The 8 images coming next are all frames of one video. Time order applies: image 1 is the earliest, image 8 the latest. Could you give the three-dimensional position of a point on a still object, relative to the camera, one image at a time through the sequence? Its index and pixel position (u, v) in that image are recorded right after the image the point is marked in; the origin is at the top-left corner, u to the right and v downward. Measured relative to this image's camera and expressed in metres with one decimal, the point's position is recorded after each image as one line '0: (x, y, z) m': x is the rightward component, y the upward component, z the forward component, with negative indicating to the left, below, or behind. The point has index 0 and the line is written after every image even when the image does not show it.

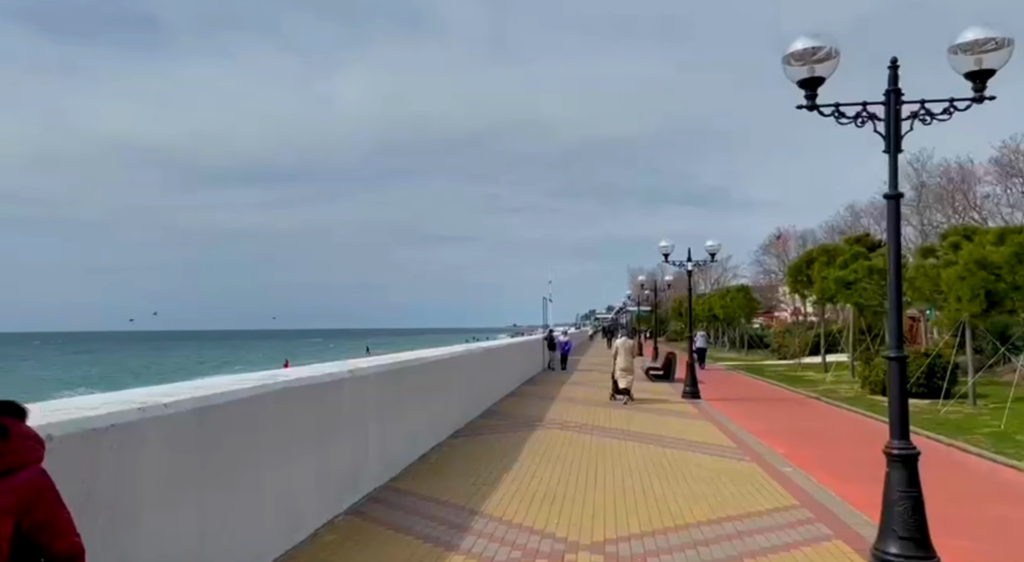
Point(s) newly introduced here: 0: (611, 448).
0: (+1.4, -2.3, +11.4) m
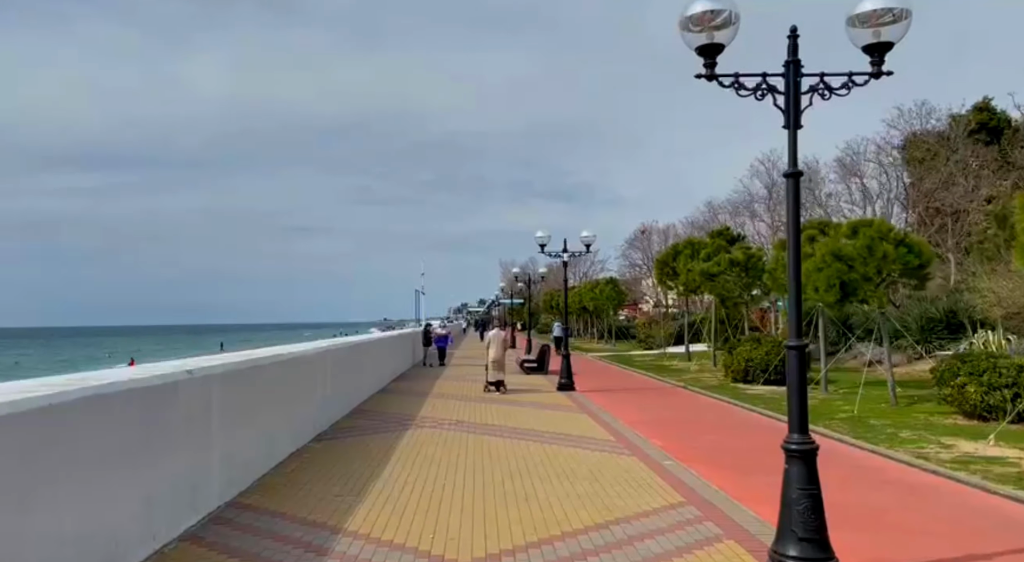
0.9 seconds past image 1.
0: (-0.4, -2.2, +10.9) m
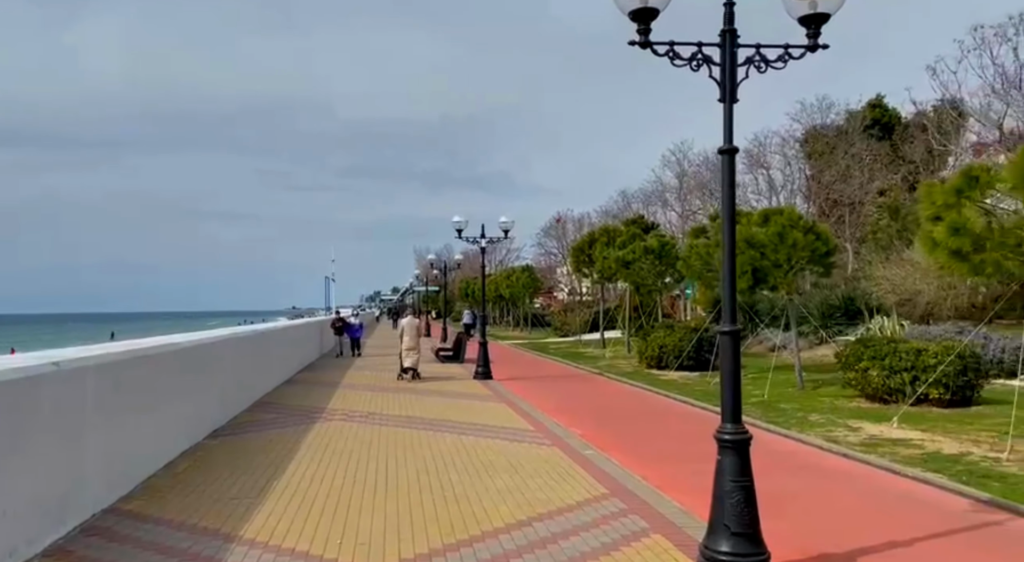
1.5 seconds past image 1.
0: (-1.4, -2.0, +10.5) m
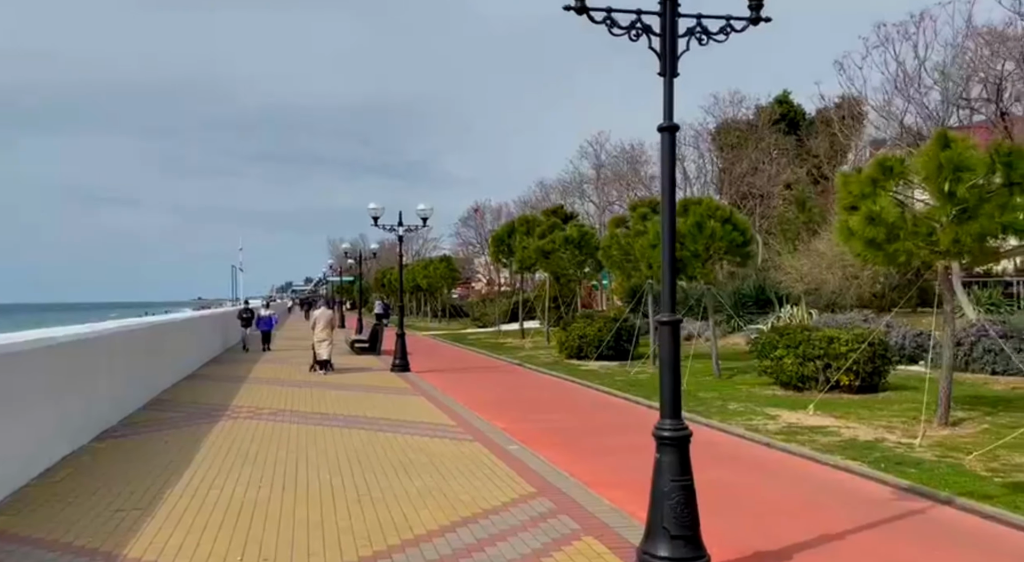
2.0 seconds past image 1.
0: (-2.4, -1.9, +9.9) m
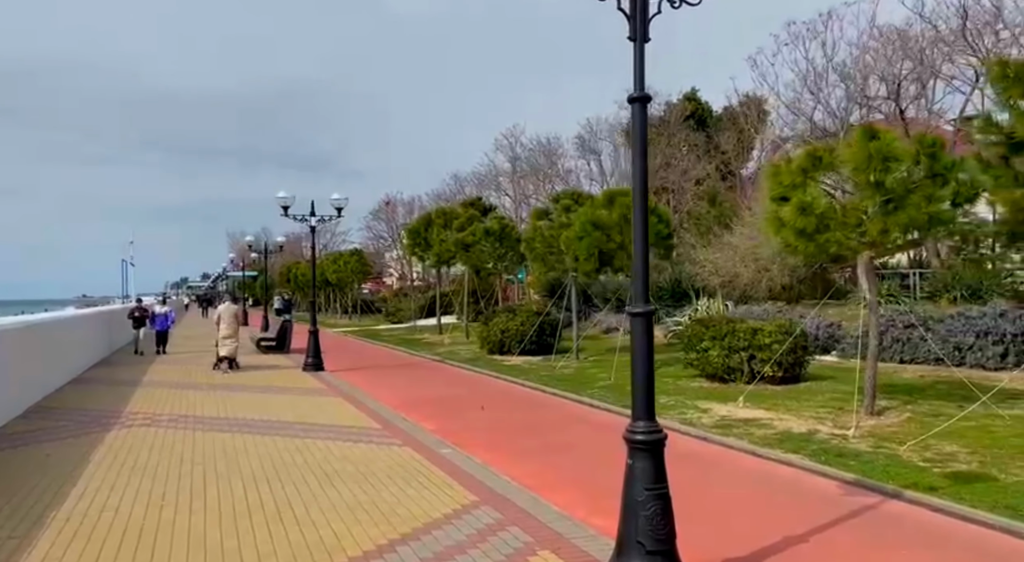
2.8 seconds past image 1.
0: (-3.2, -1.8, +9.1) m
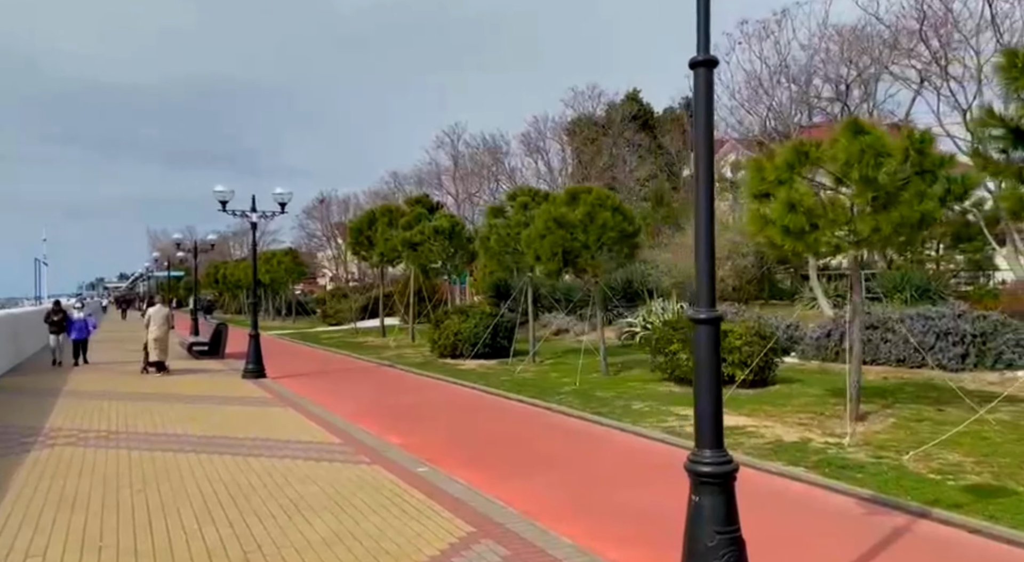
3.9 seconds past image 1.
0: (-3.4, -1.8, +8.1) m
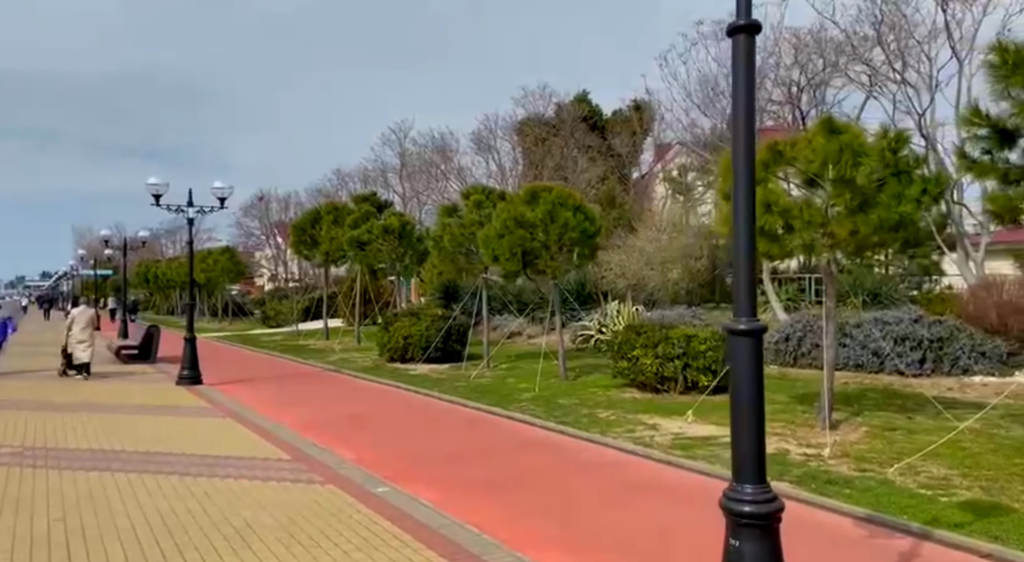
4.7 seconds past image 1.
0: (-3.7, -1.8, +7.2) m
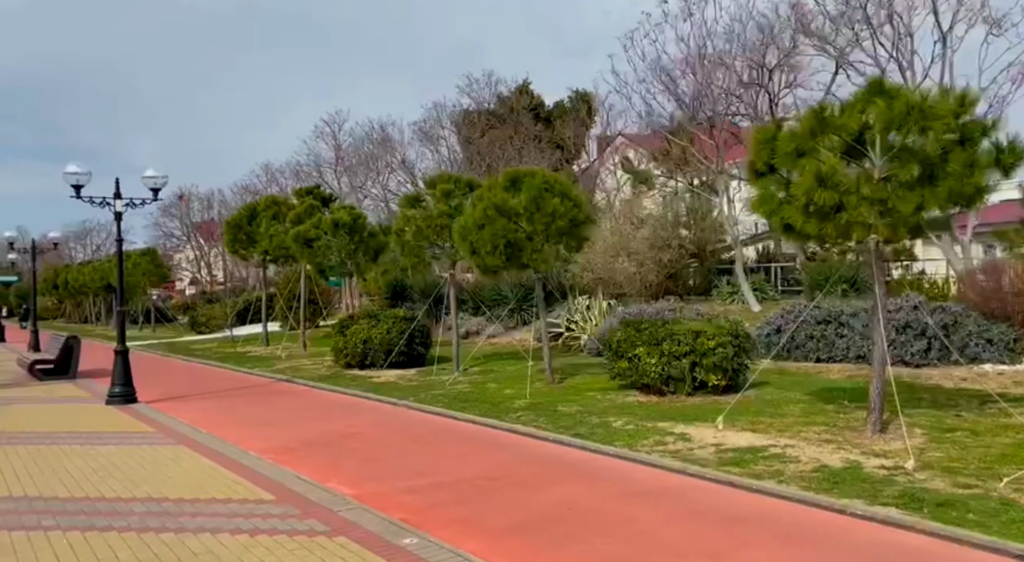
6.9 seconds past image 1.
0: (-3.3, -1.8, +5.4) m
